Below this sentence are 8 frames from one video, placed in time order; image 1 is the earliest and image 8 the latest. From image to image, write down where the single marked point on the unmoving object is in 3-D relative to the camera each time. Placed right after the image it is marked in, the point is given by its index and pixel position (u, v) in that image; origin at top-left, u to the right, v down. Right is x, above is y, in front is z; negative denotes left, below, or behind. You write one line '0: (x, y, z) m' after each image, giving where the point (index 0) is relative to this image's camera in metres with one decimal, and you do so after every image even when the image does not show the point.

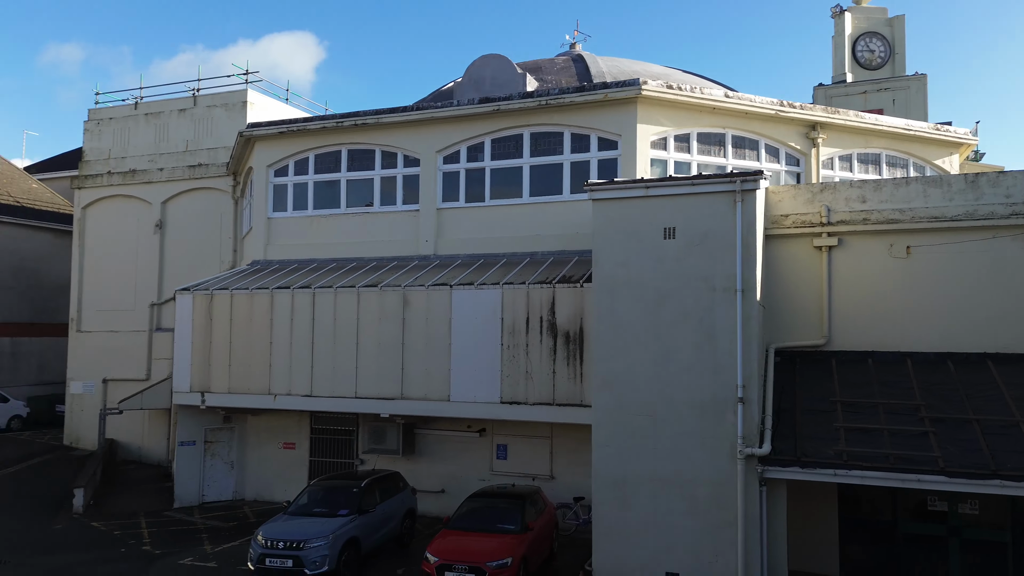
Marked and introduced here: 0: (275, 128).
0: (-5.8, +4.0, +17.1) m
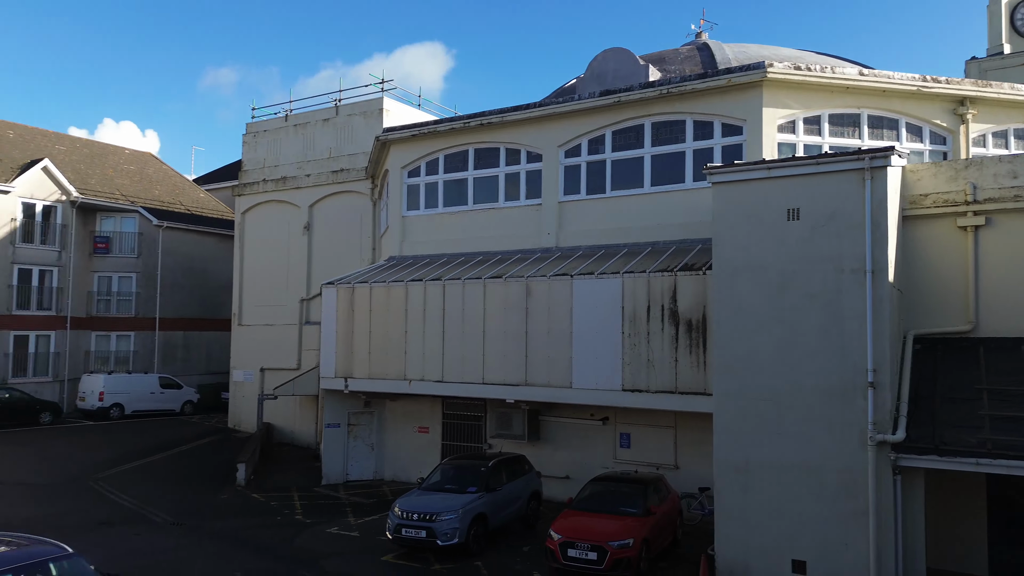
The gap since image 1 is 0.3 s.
0: (-2.7, +4.1, +18.2) m
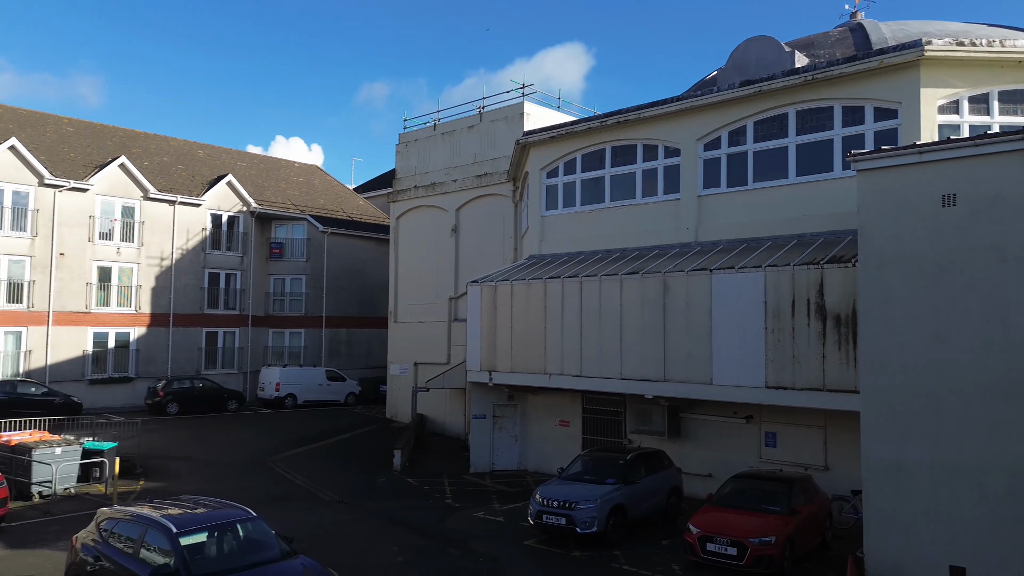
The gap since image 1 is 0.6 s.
0: (+1.0, +4.2, +18.7) m
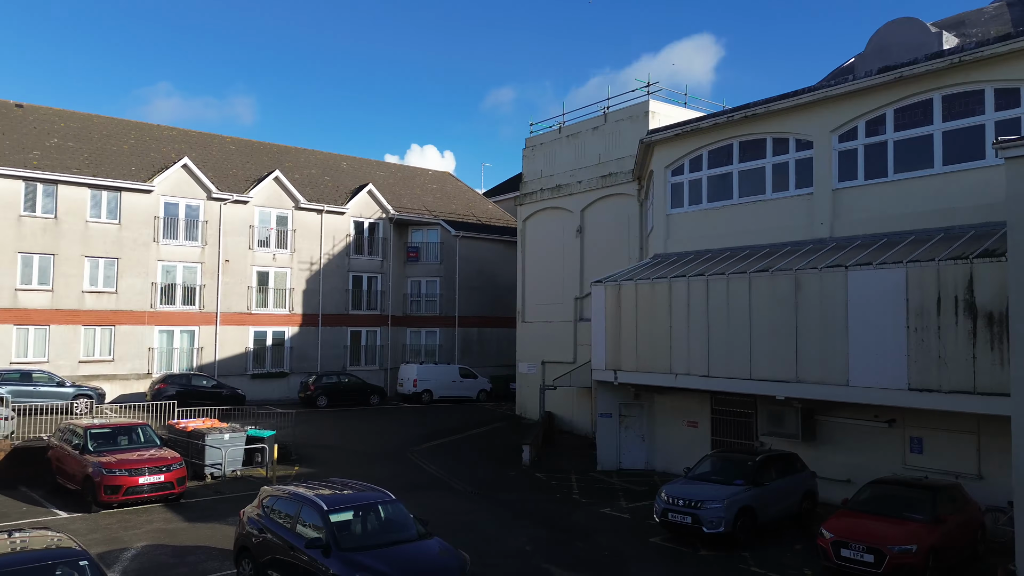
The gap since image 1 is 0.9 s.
0: (+4.3, +4.2, +18.6) m
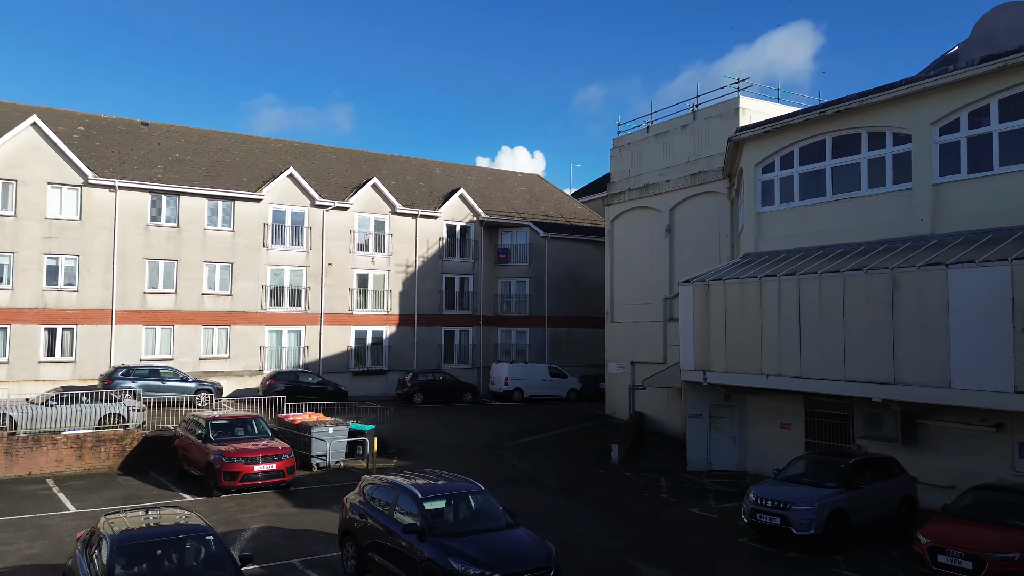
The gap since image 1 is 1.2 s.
0: (+6.6, +4.3, +18.3) m
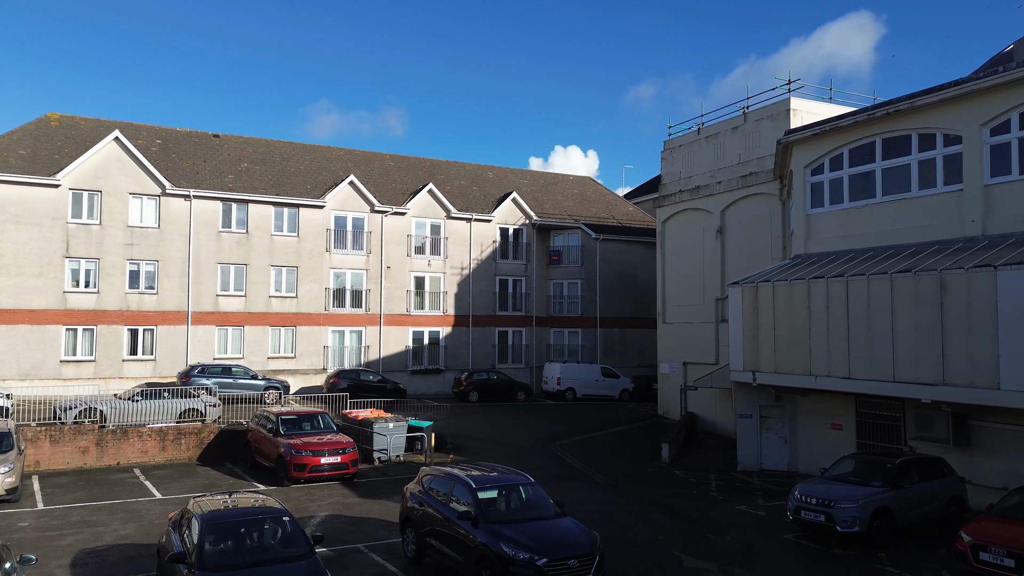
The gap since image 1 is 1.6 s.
0: (+8.0, +4.2, +18.4) m
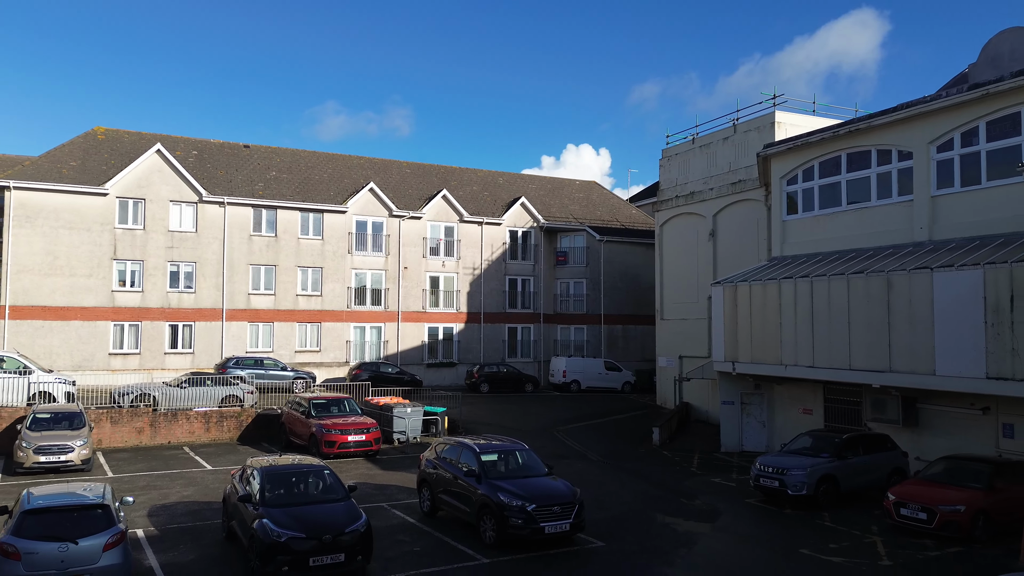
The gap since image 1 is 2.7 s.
0: (+8.1, +4.3, +20.5) m
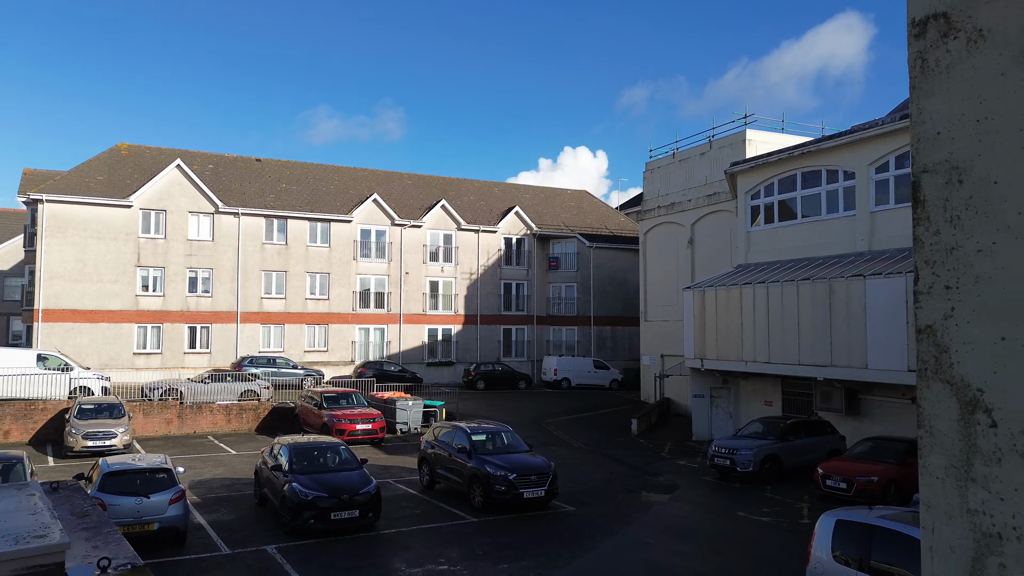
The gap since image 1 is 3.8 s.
0: (+7.8, +4.1, +22.8) m
